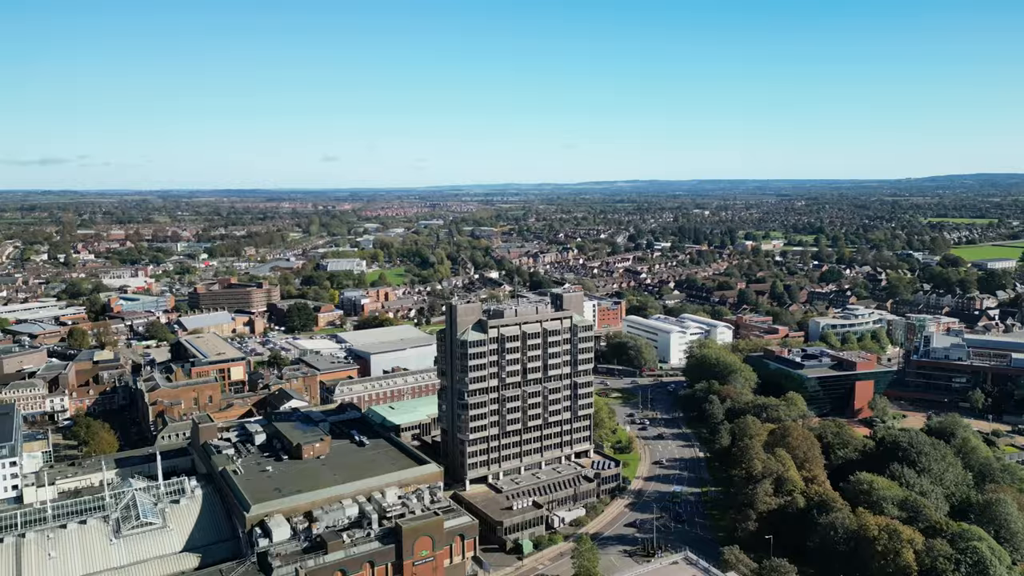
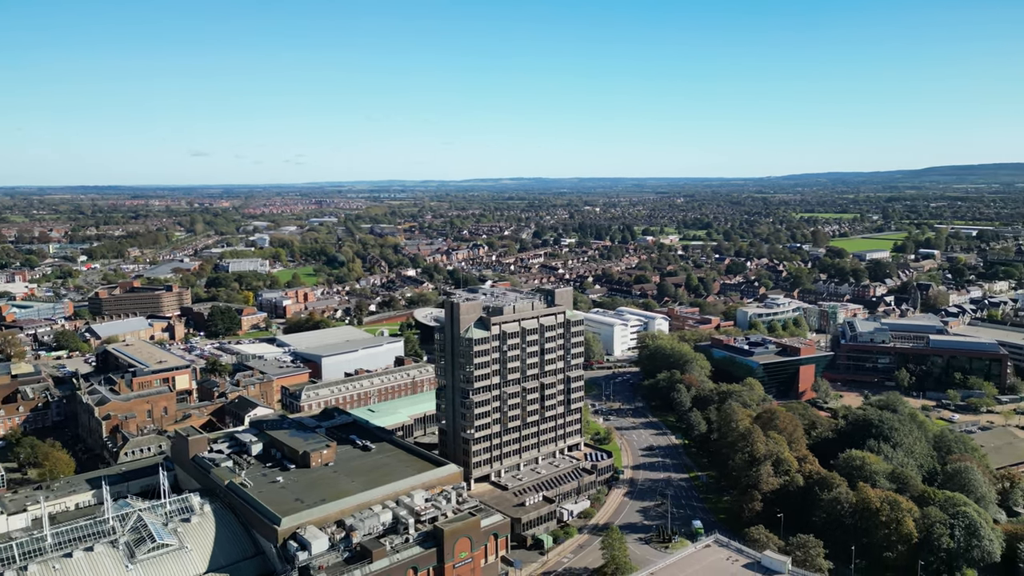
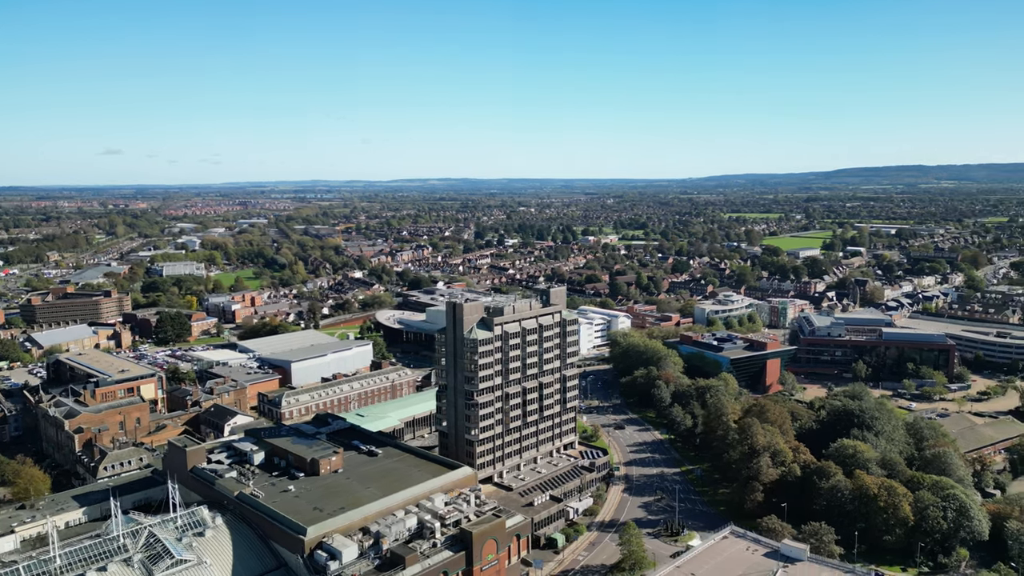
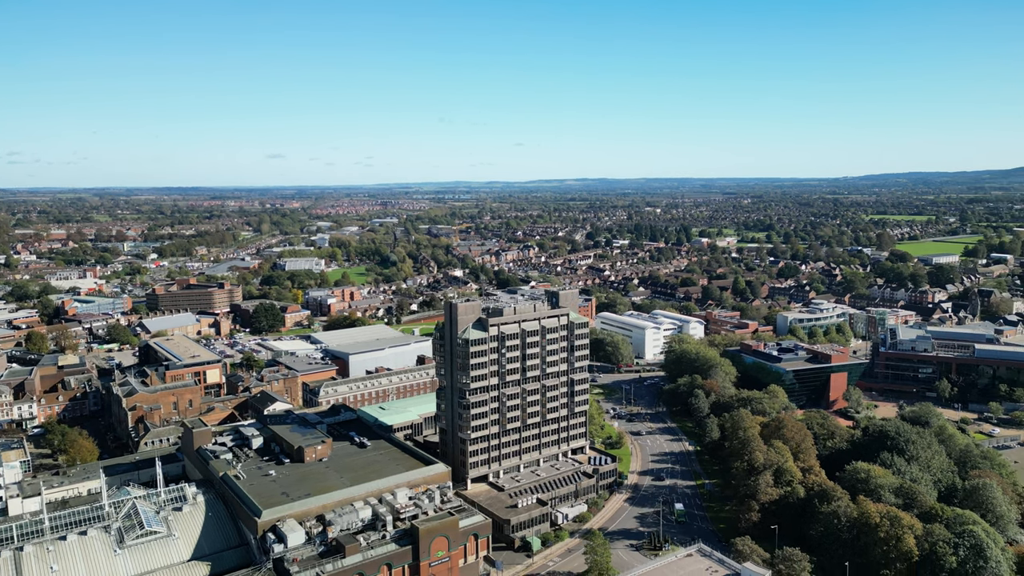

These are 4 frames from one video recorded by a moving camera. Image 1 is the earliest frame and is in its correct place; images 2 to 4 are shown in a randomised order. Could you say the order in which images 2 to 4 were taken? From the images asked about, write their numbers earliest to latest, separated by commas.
4, 2, 3
